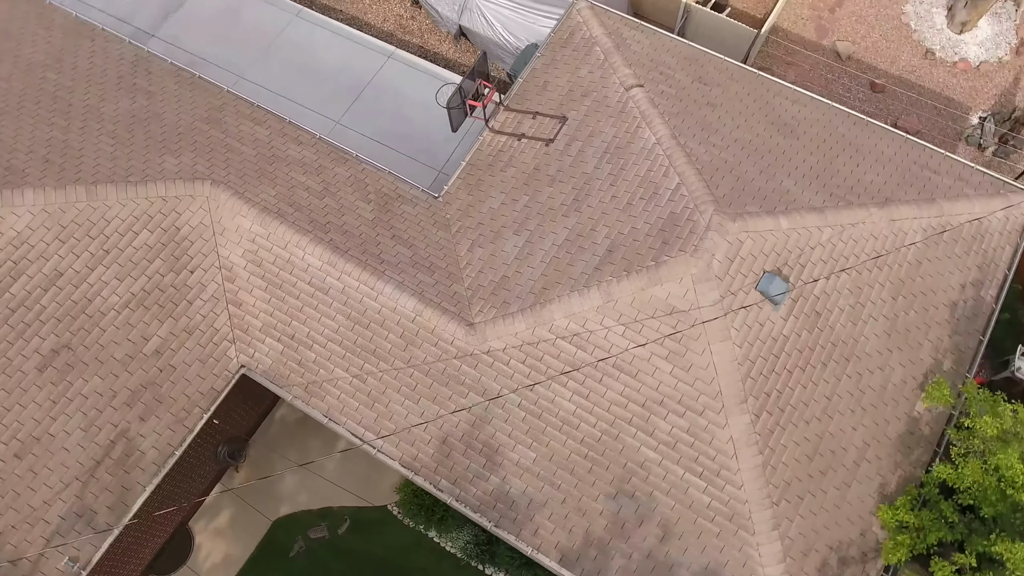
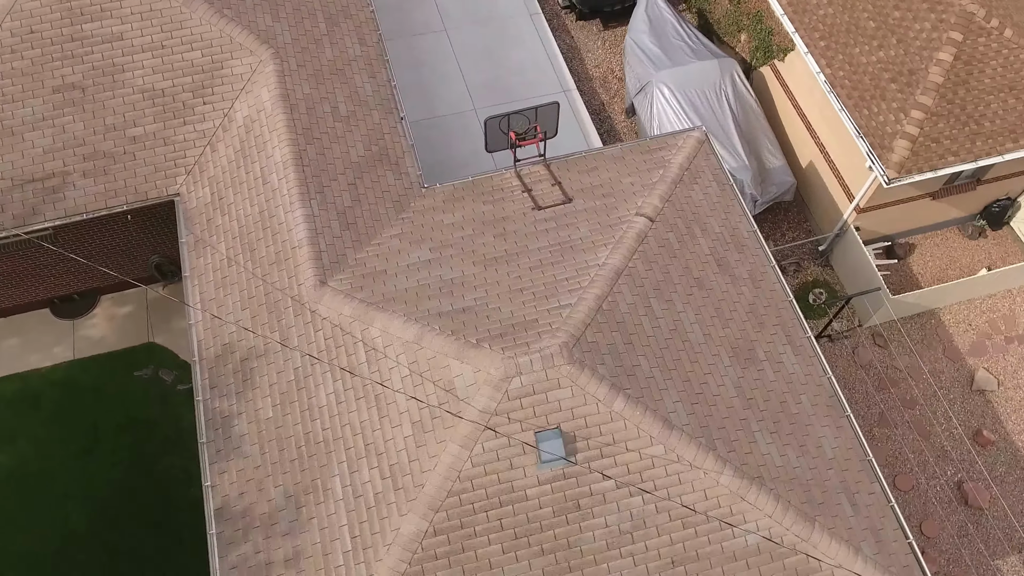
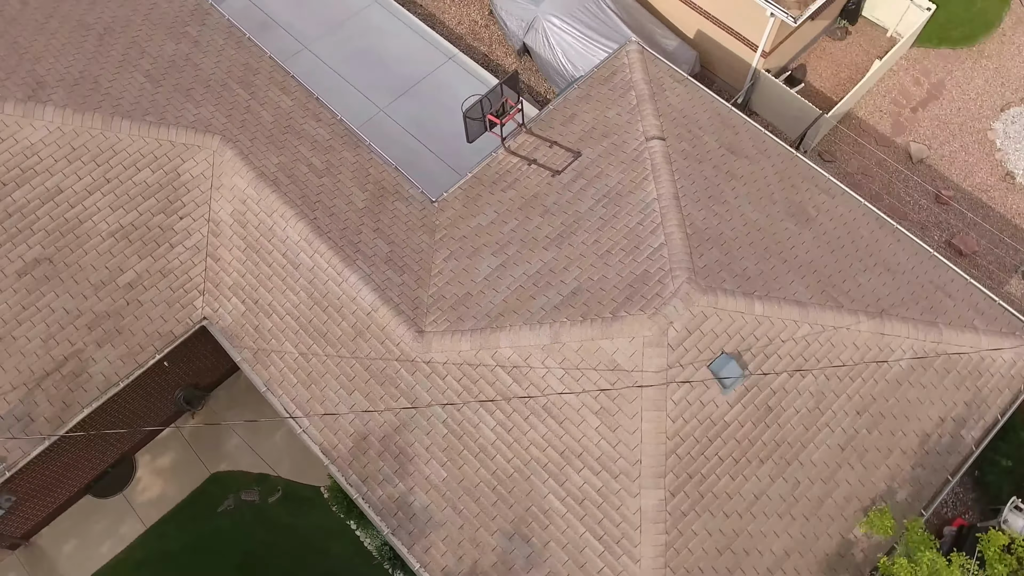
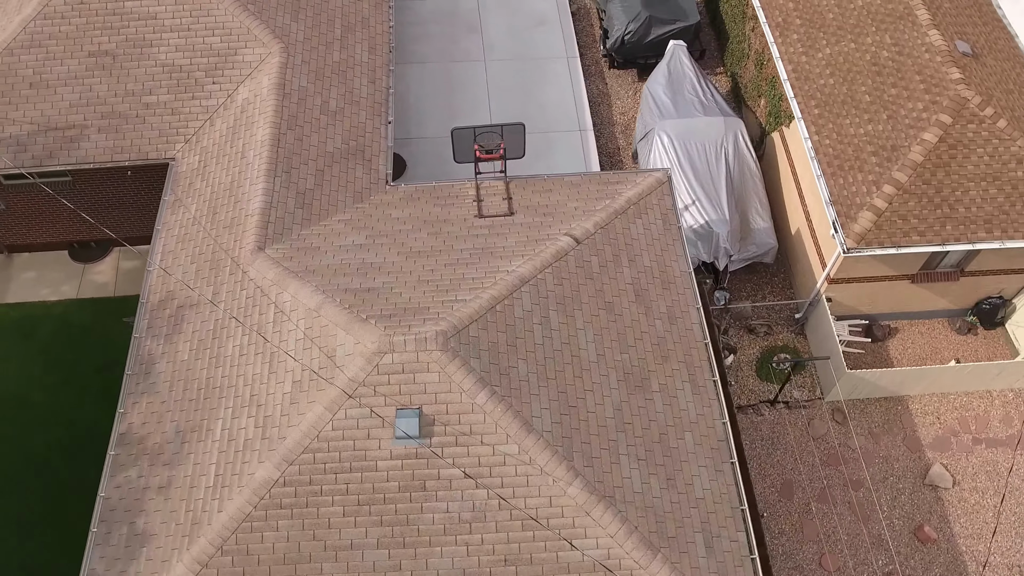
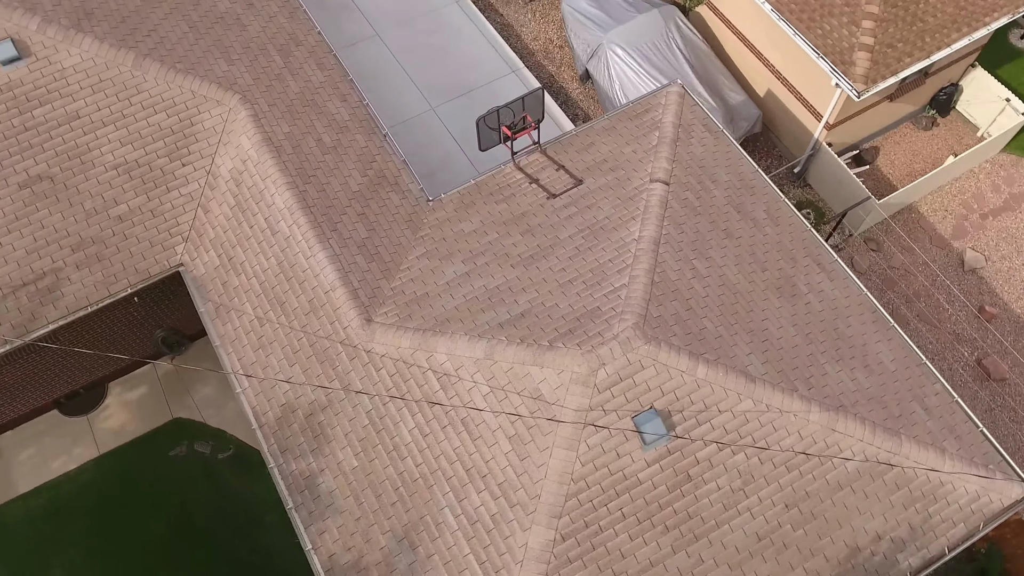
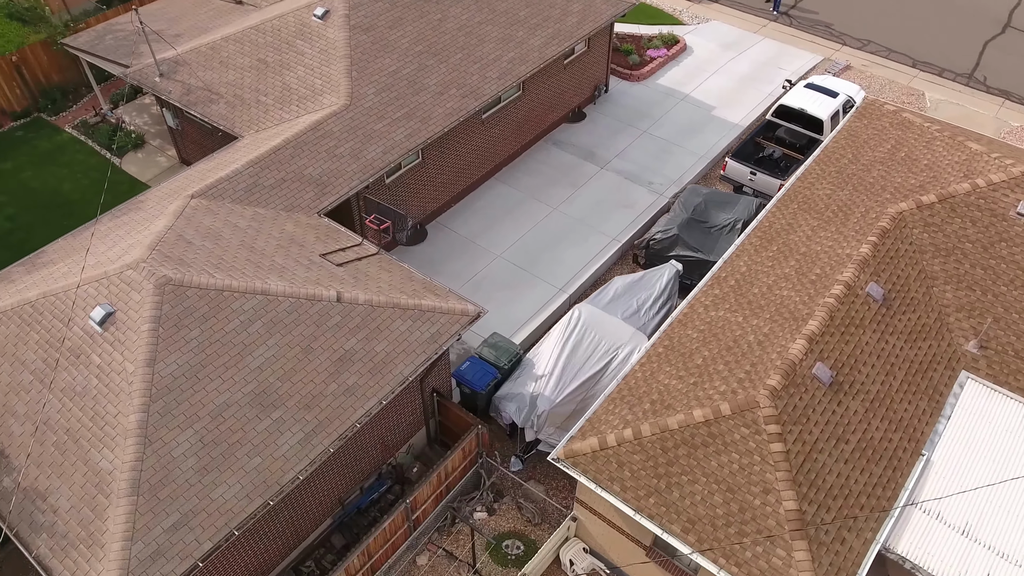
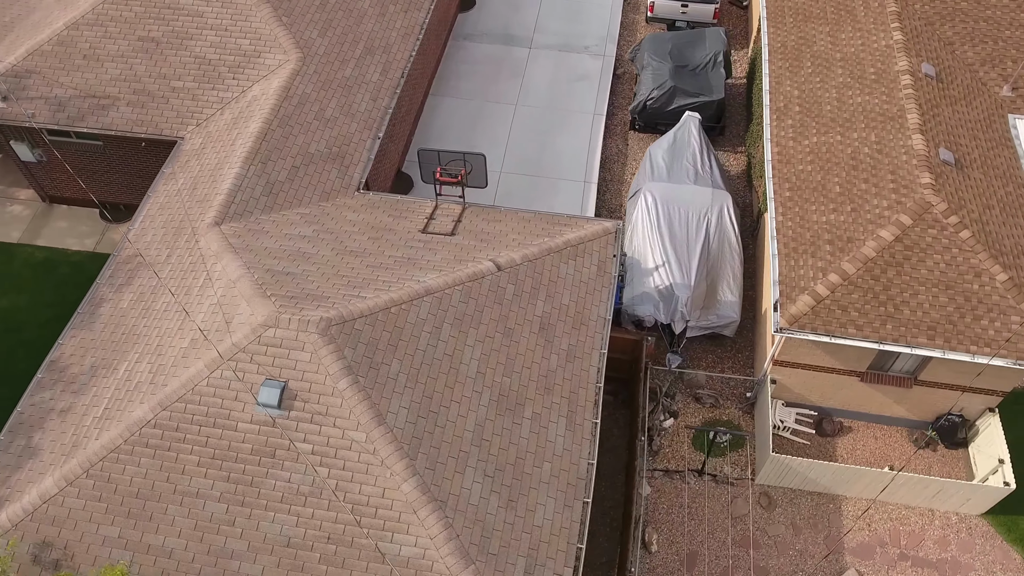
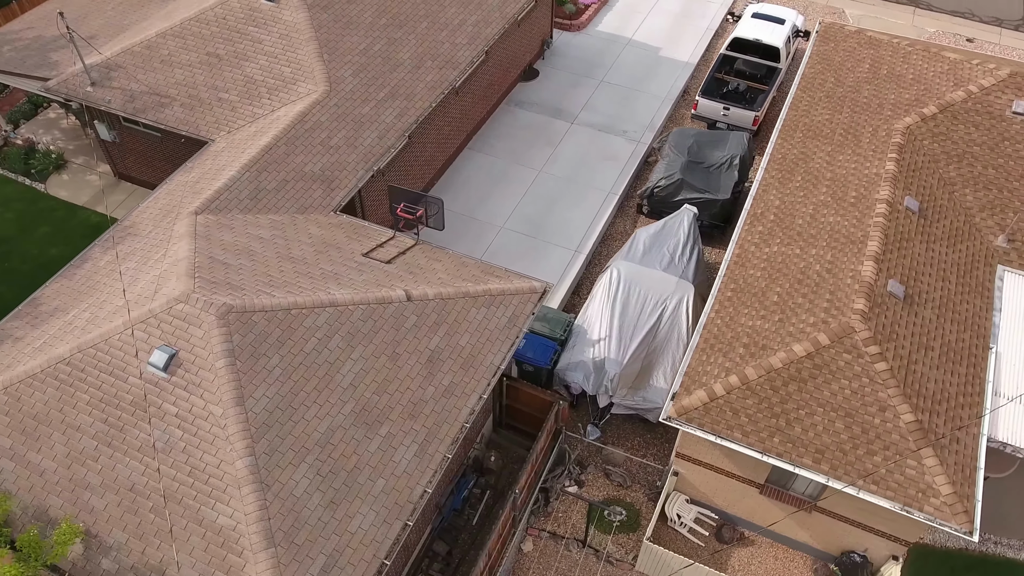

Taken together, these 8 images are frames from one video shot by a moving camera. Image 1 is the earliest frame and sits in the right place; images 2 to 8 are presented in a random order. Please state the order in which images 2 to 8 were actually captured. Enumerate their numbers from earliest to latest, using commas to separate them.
3, 5, 2, 4, 7, 8, 6
